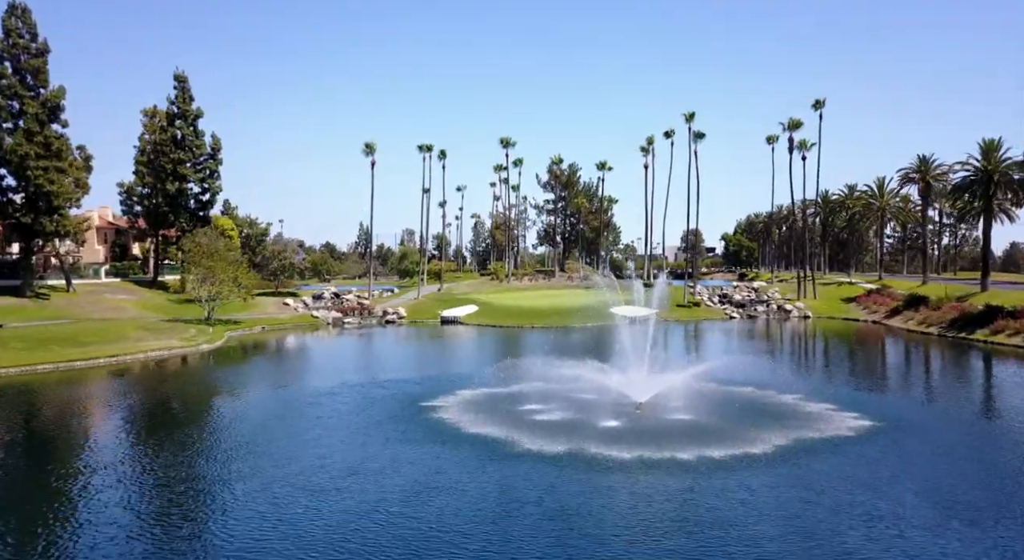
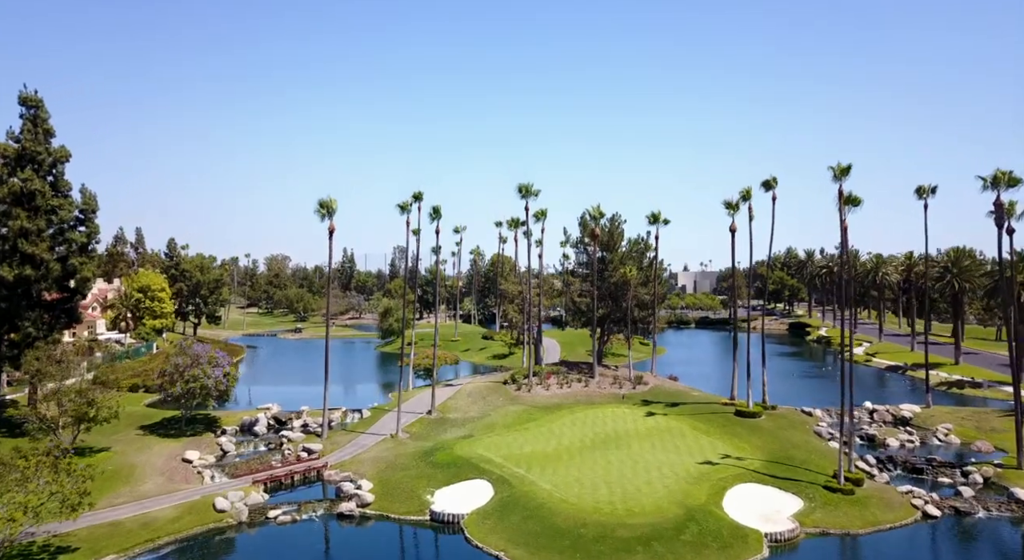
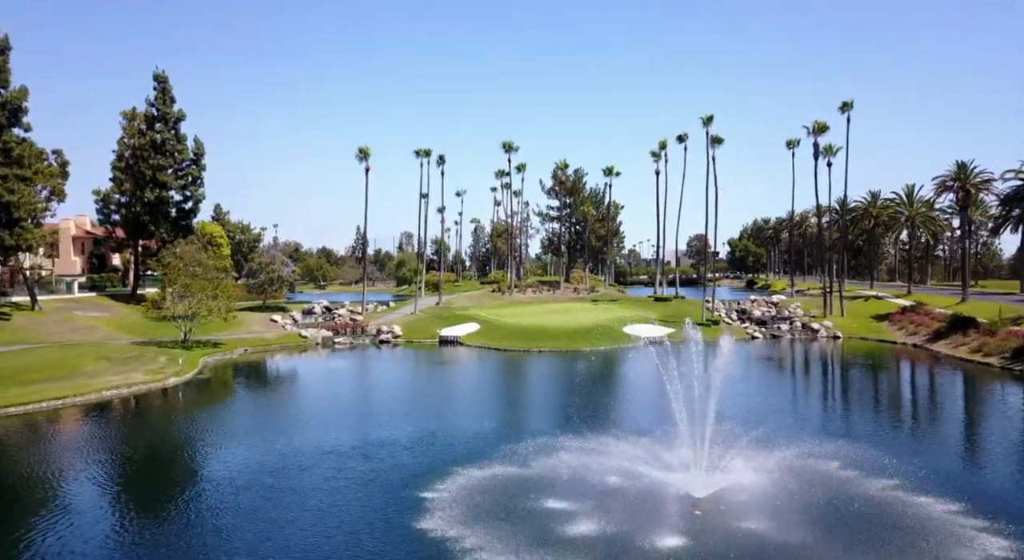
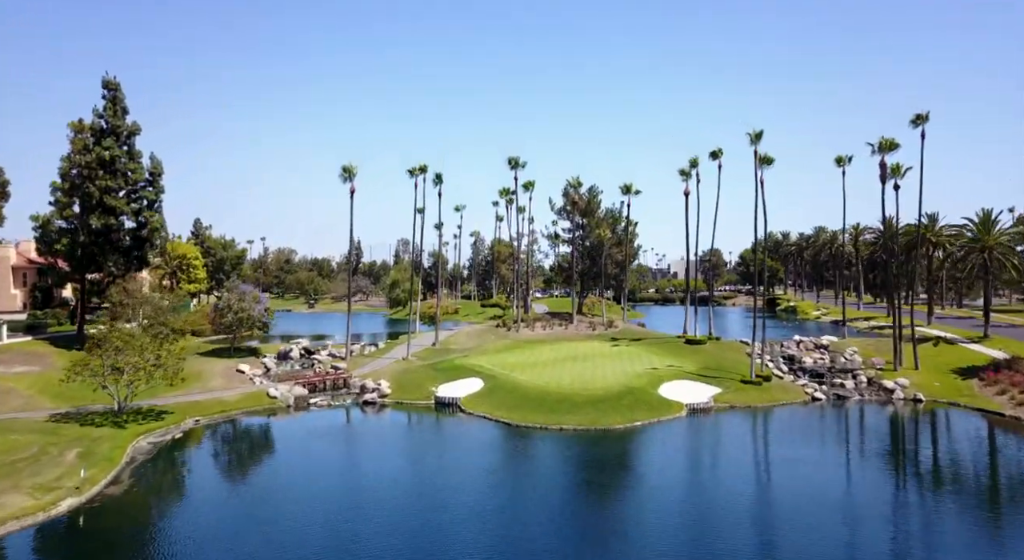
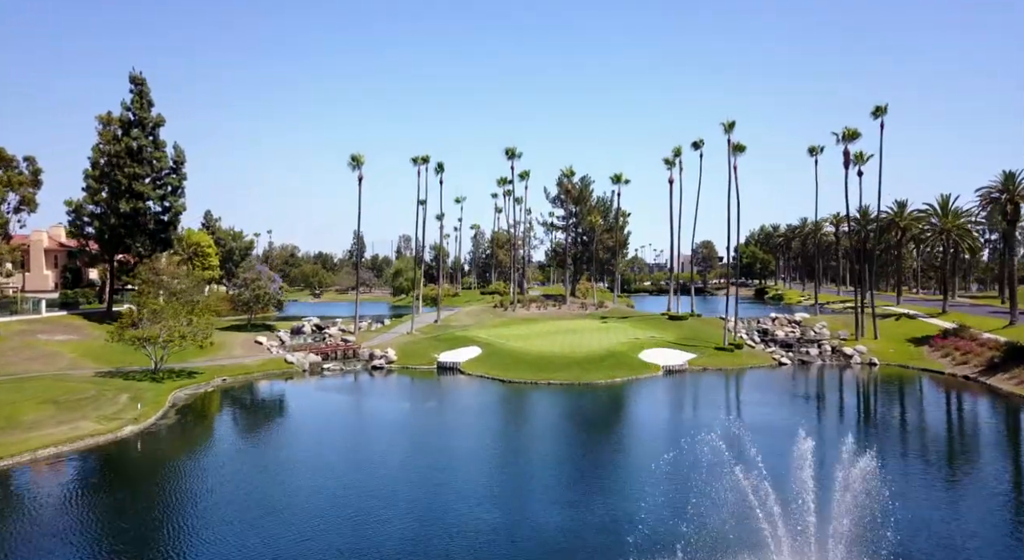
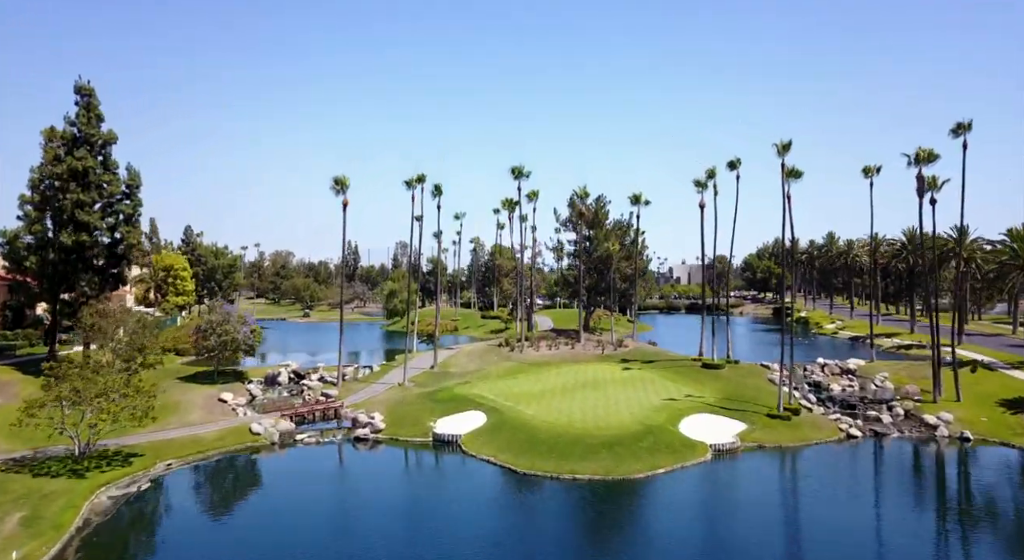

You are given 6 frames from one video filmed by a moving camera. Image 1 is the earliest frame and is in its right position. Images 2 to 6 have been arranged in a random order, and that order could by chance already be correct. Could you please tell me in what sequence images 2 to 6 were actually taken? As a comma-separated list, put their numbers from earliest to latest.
3, 5, 4, 6, 2
